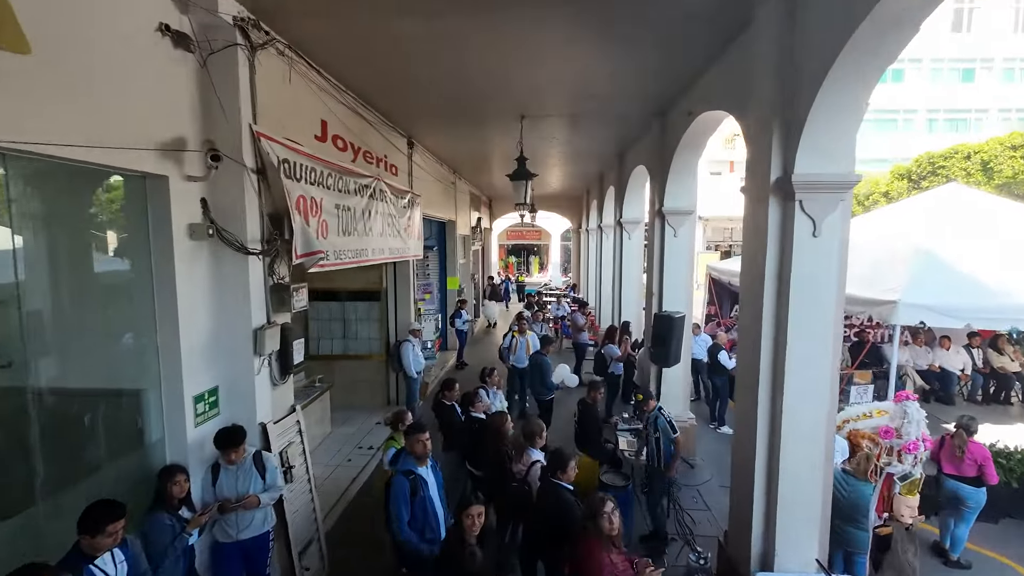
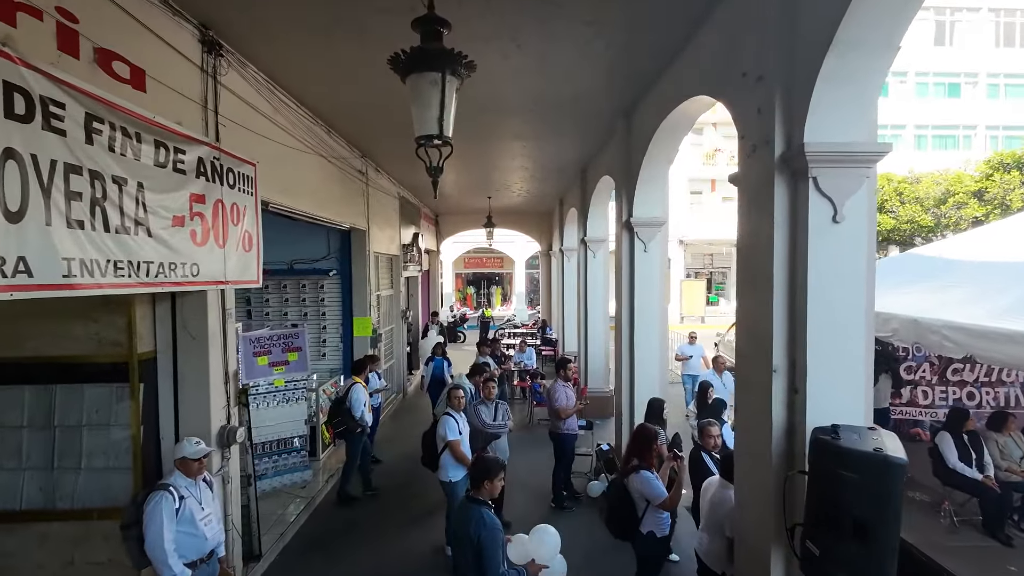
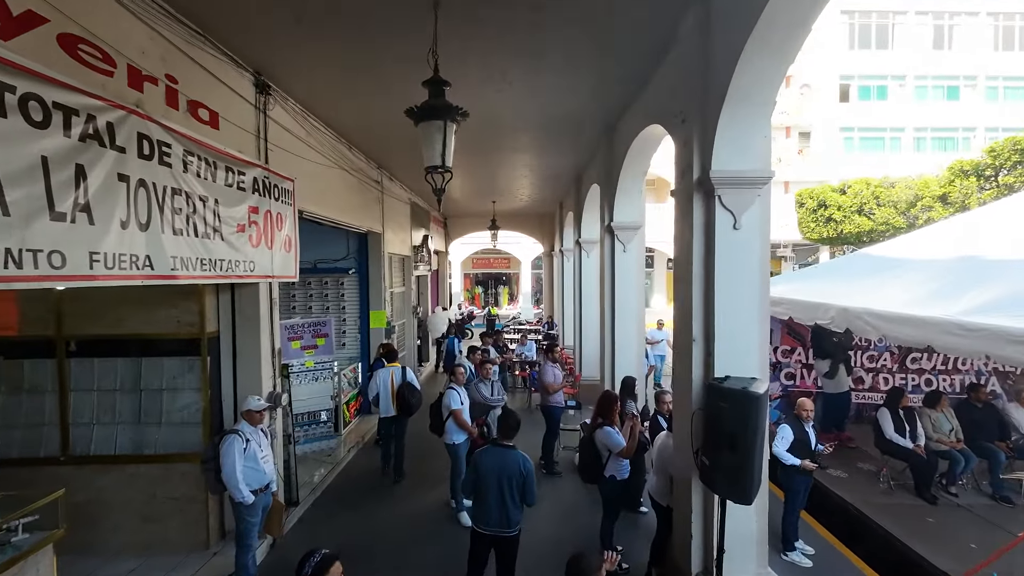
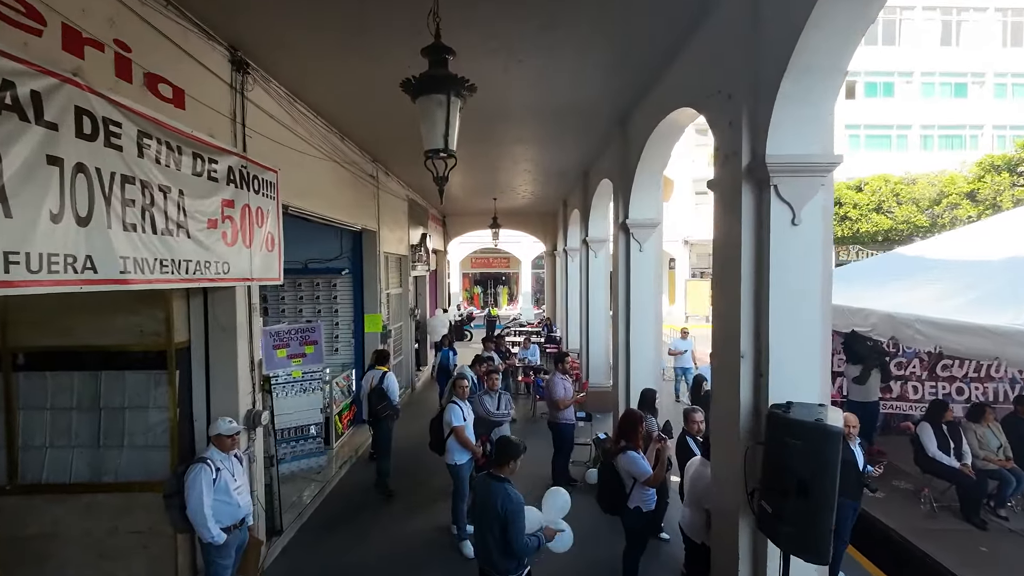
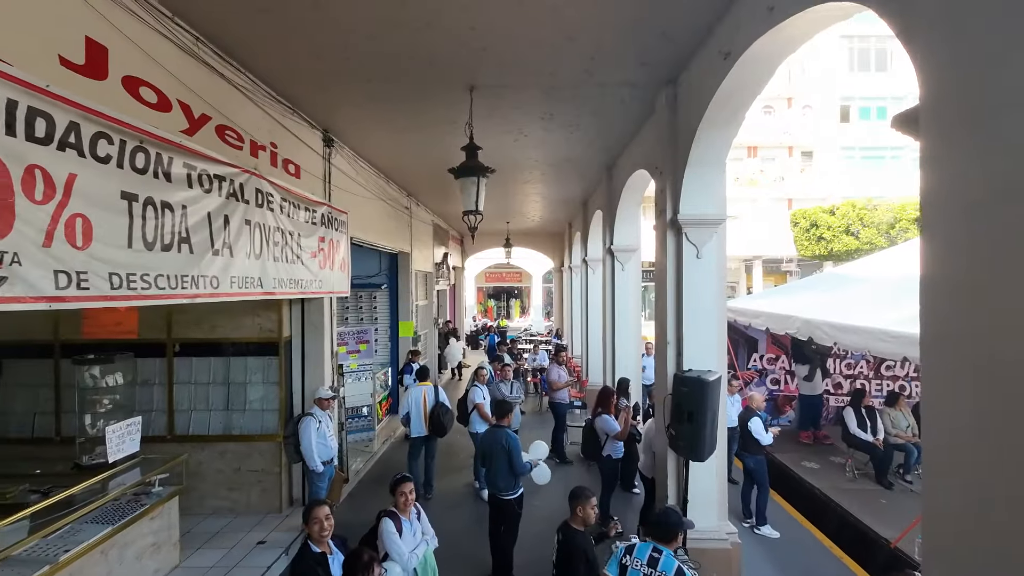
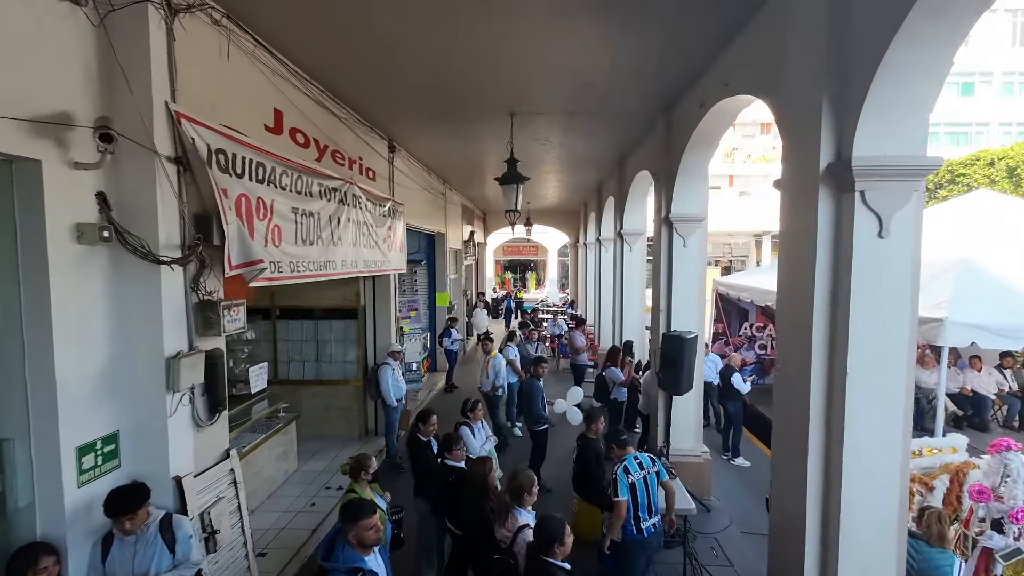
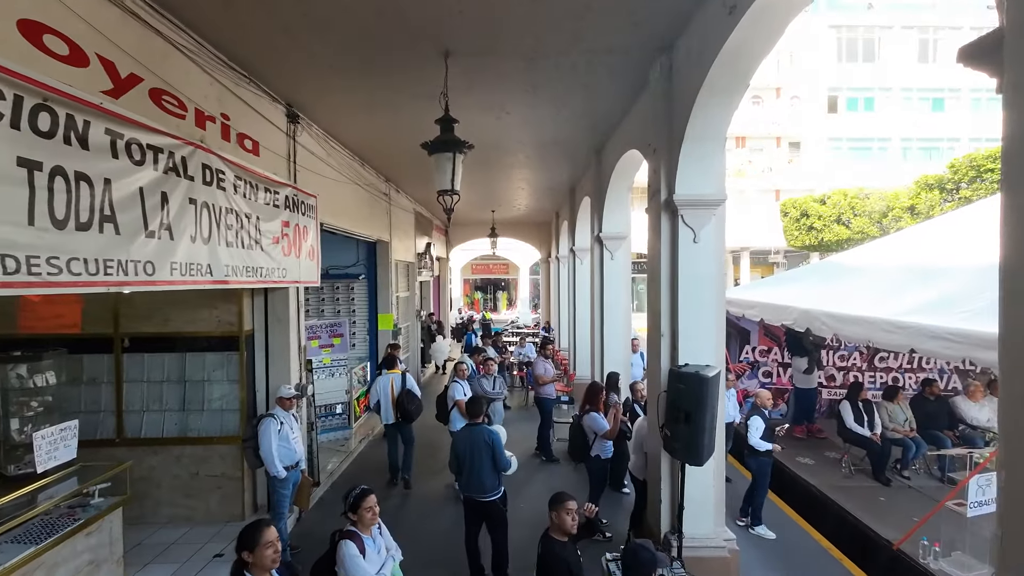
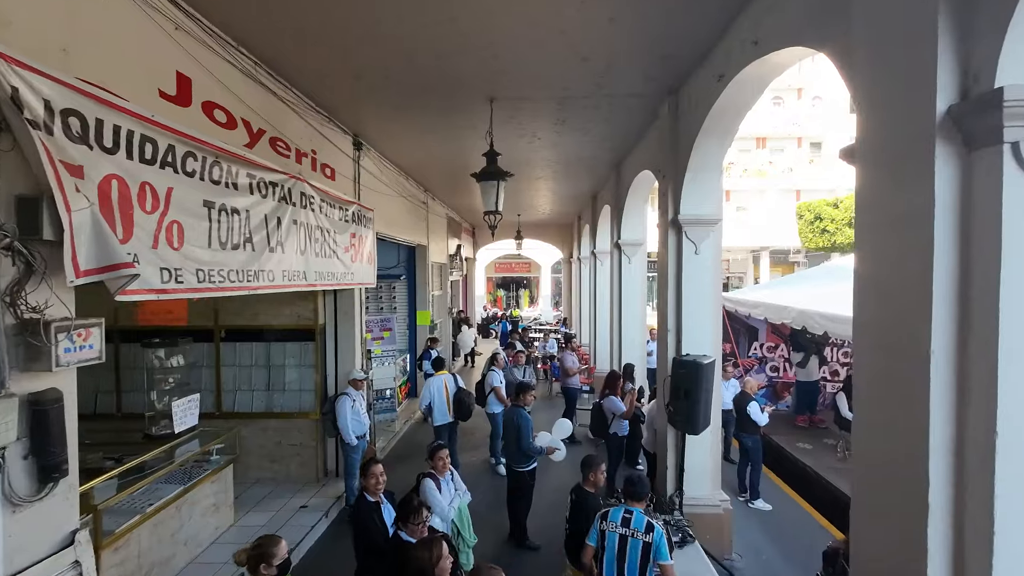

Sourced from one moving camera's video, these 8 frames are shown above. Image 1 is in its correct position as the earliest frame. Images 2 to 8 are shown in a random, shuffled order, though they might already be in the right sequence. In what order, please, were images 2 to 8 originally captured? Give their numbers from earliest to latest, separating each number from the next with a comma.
6, 8, 5, 7, 3, 4, 2
